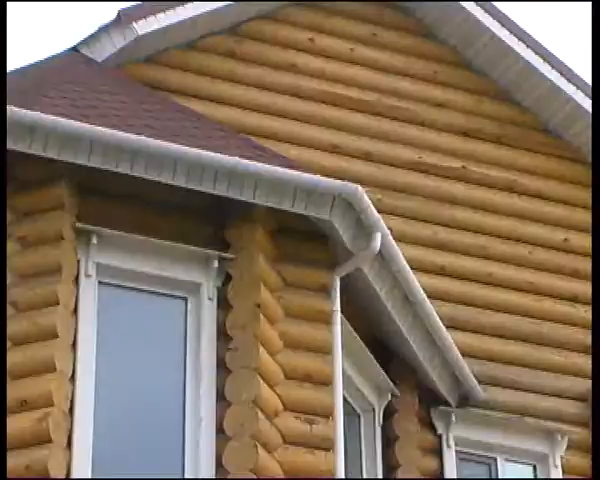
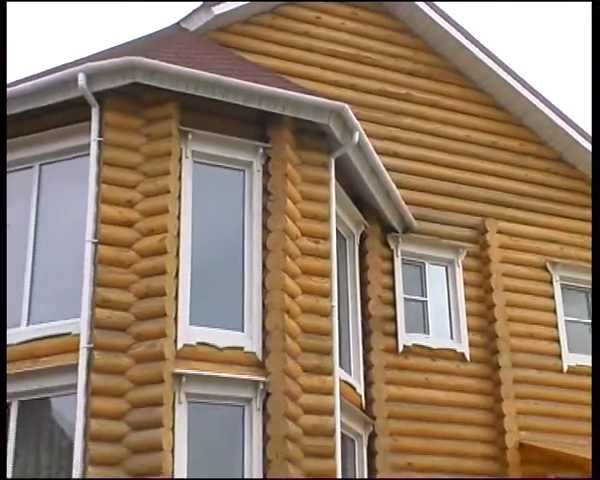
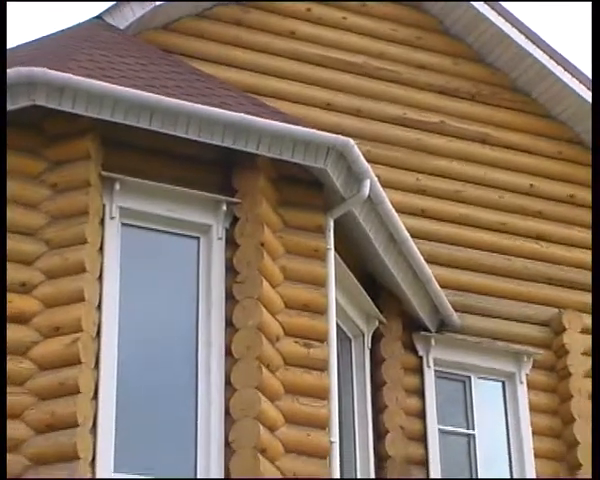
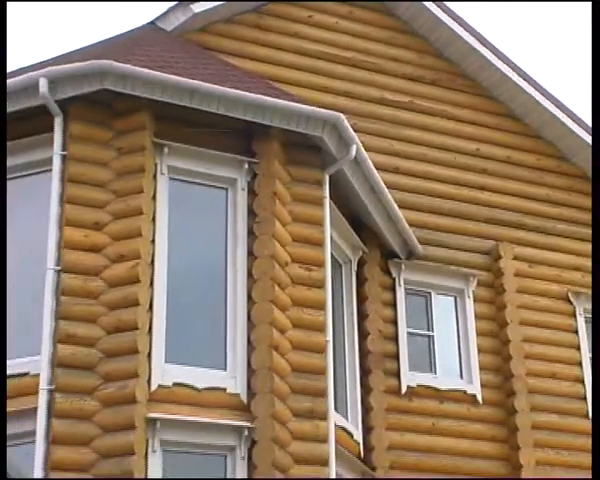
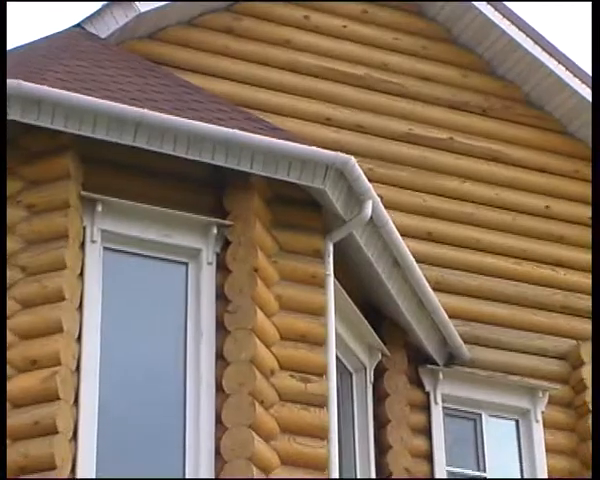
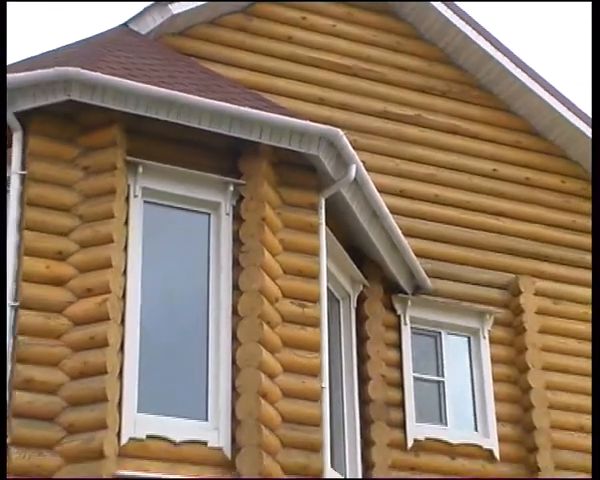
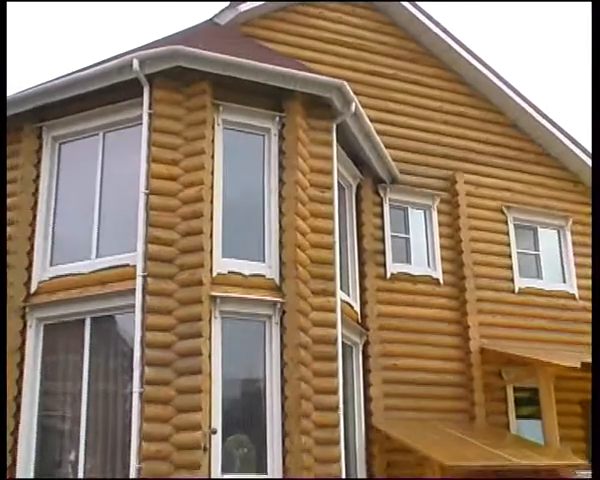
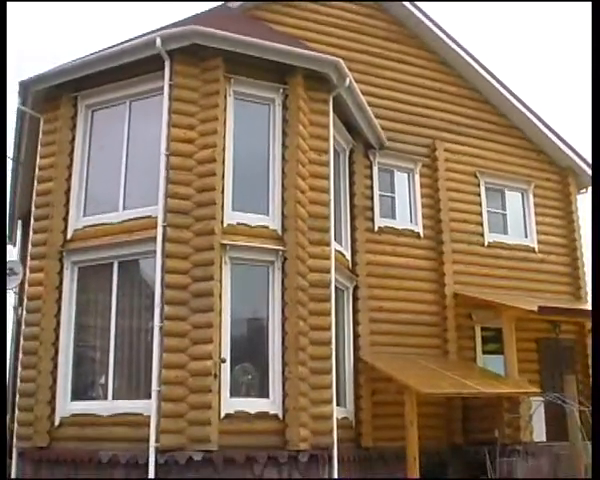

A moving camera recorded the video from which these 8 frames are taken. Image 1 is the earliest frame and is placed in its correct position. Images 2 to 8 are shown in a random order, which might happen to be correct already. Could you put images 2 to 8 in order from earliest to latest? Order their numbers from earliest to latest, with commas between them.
5, 3, 6, 4, 2, 7, 8
